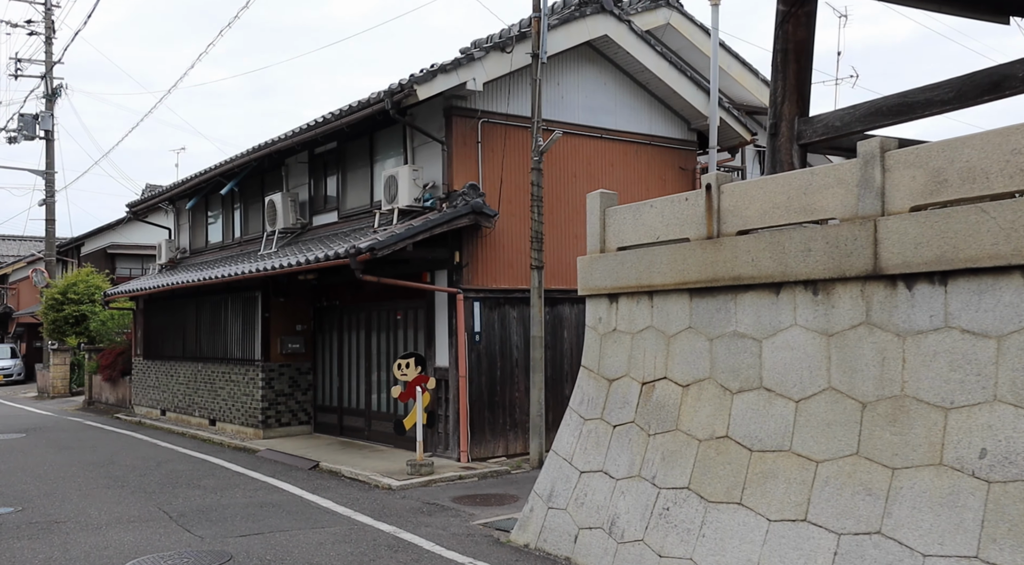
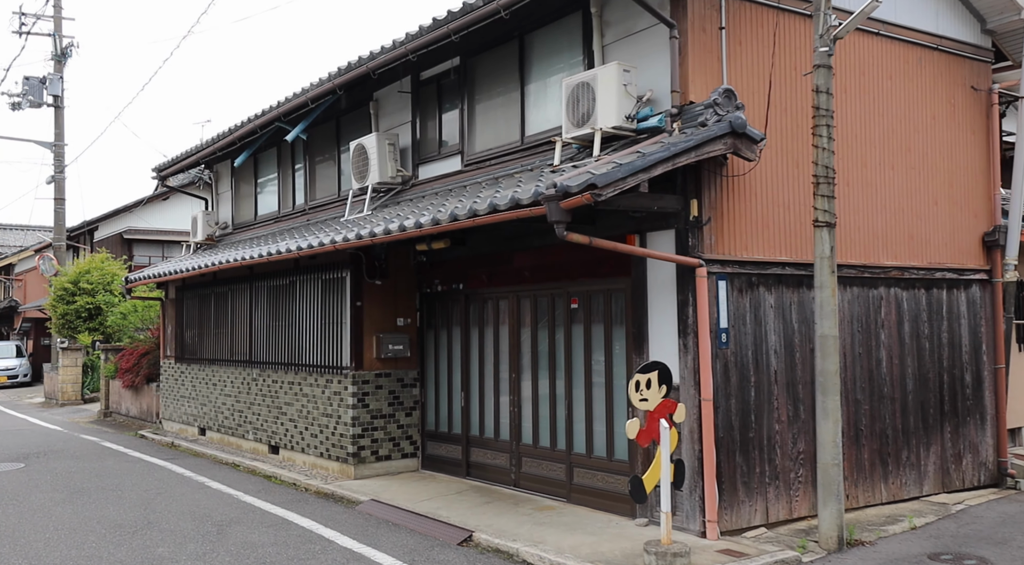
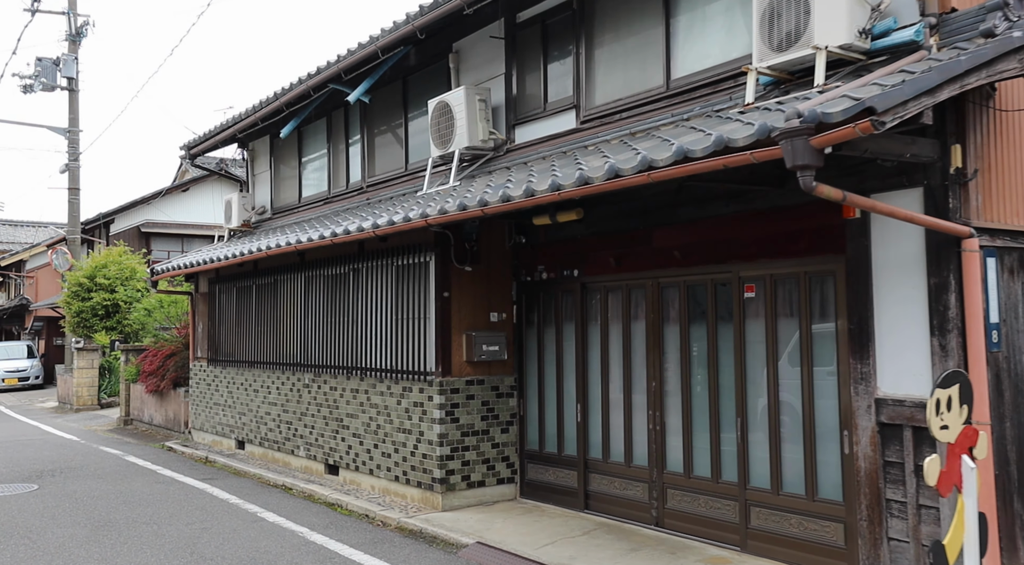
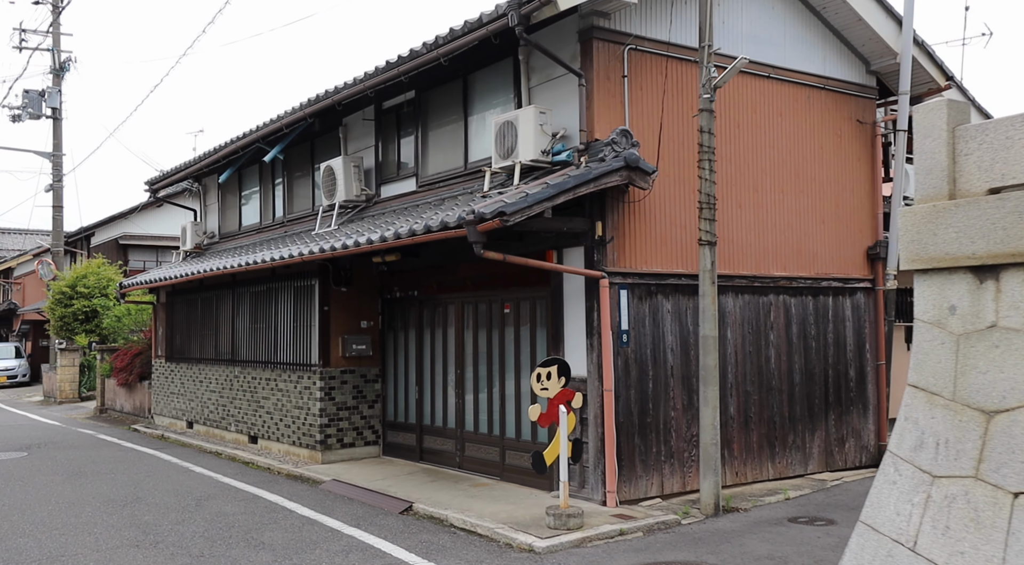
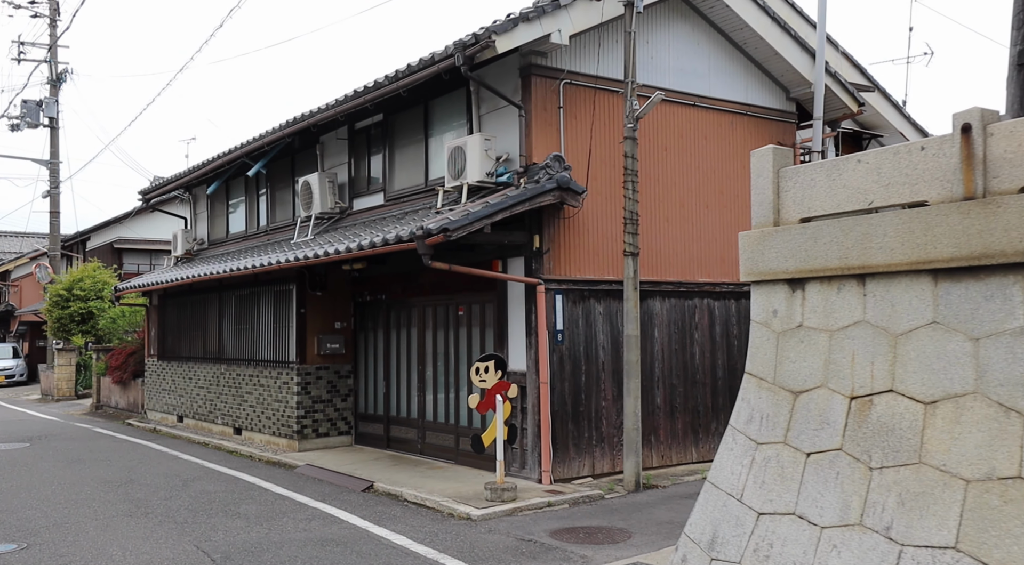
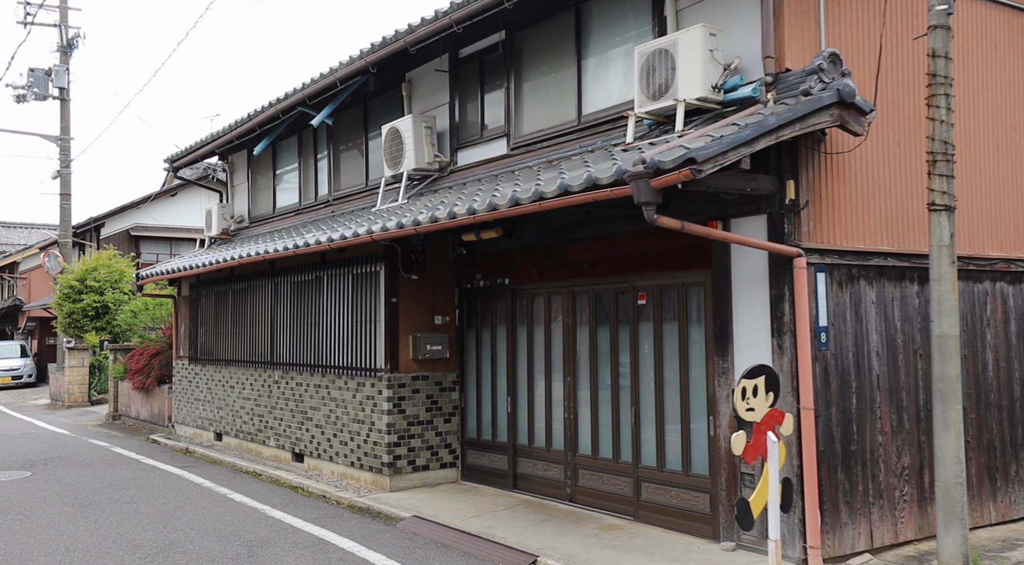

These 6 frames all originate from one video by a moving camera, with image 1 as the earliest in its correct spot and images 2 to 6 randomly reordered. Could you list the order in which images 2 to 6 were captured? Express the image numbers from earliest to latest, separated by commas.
5, 4, 2, 6, 3
